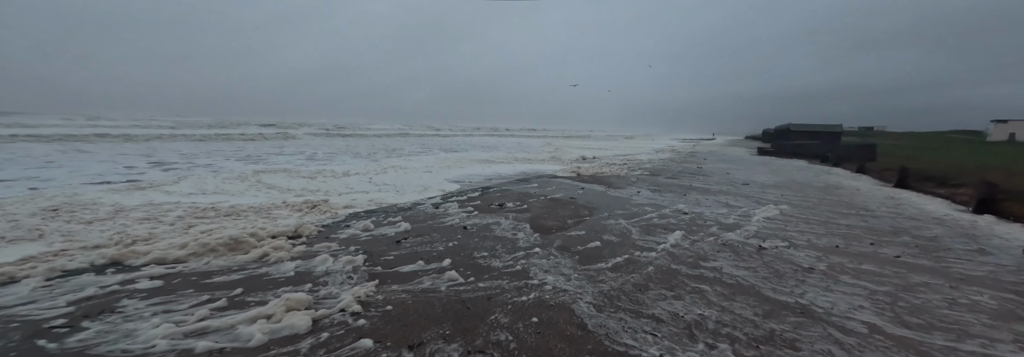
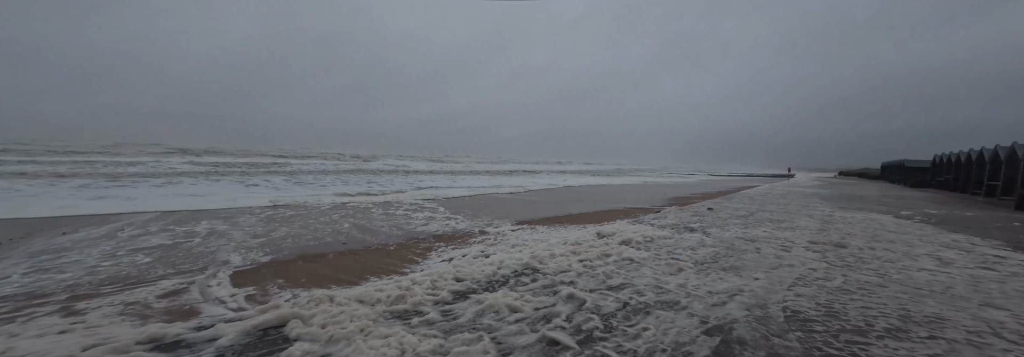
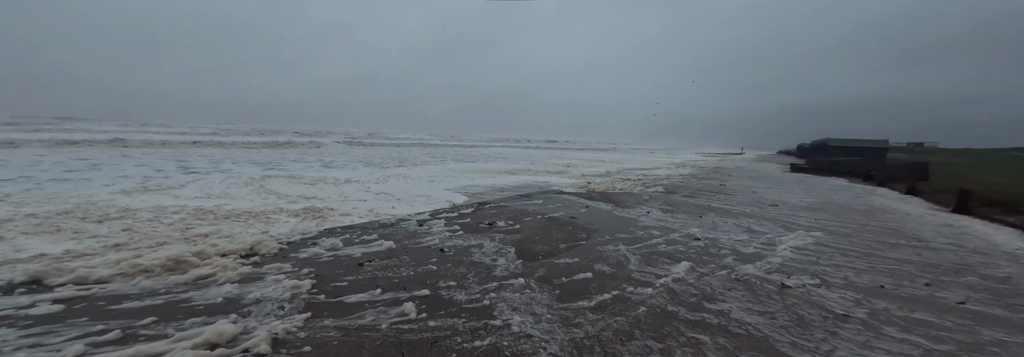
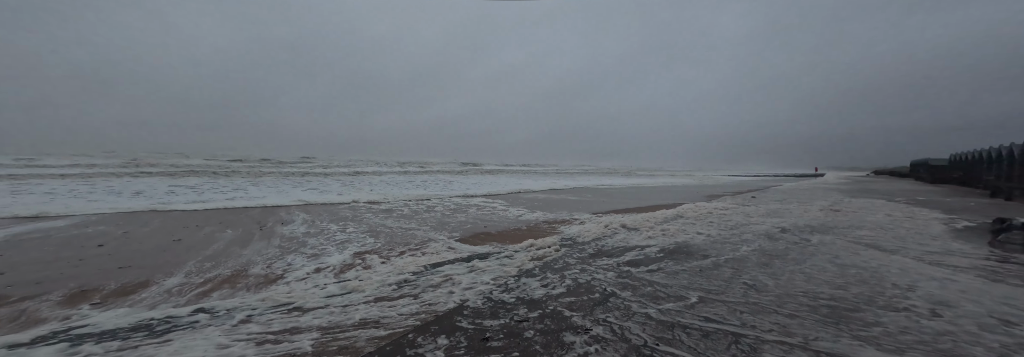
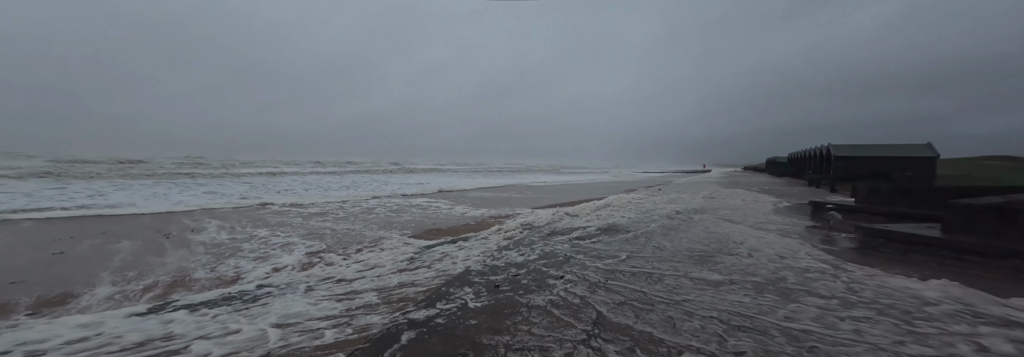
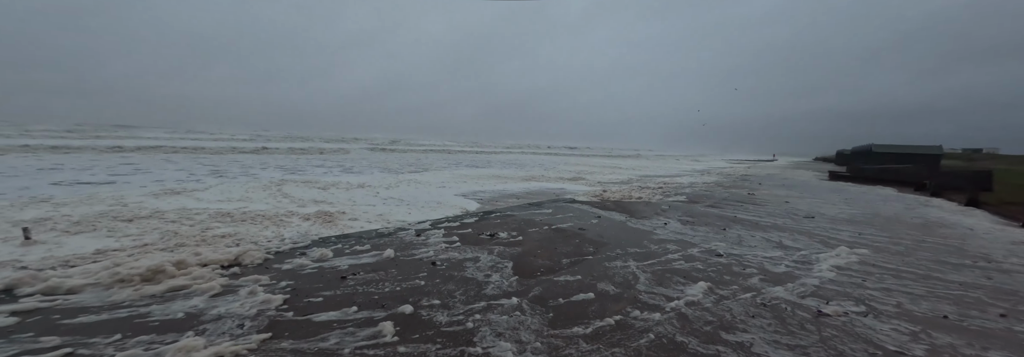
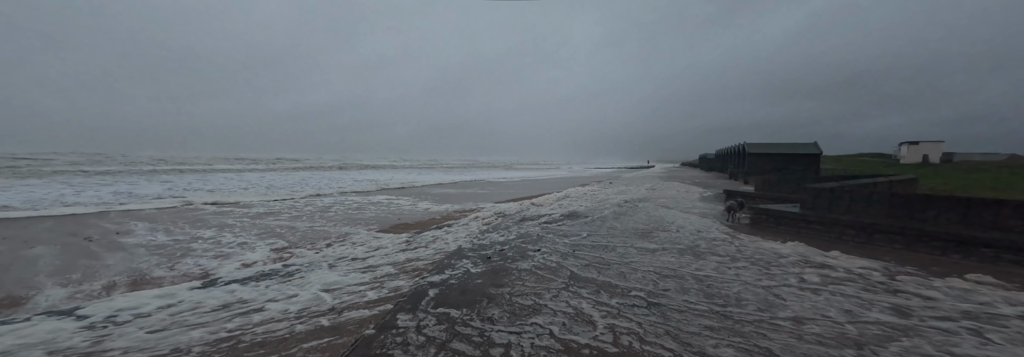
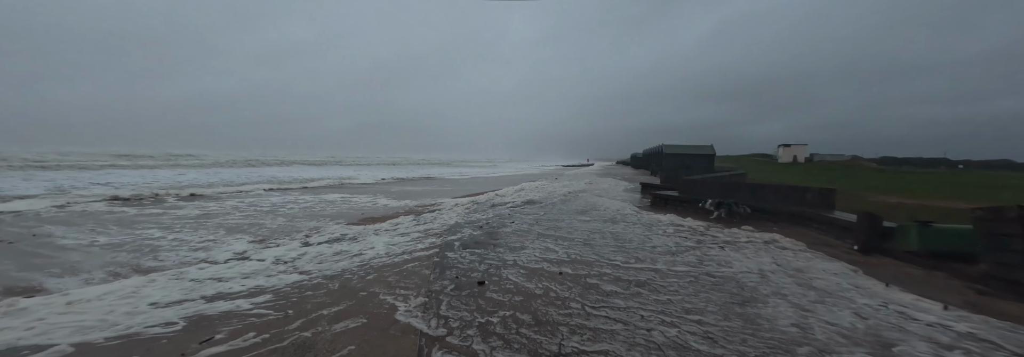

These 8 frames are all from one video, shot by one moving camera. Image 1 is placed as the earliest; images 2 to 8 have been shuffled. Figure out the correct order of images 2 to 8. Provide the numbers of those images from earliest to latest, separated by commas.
3, 6, 8, 7, 5, 4, 2
